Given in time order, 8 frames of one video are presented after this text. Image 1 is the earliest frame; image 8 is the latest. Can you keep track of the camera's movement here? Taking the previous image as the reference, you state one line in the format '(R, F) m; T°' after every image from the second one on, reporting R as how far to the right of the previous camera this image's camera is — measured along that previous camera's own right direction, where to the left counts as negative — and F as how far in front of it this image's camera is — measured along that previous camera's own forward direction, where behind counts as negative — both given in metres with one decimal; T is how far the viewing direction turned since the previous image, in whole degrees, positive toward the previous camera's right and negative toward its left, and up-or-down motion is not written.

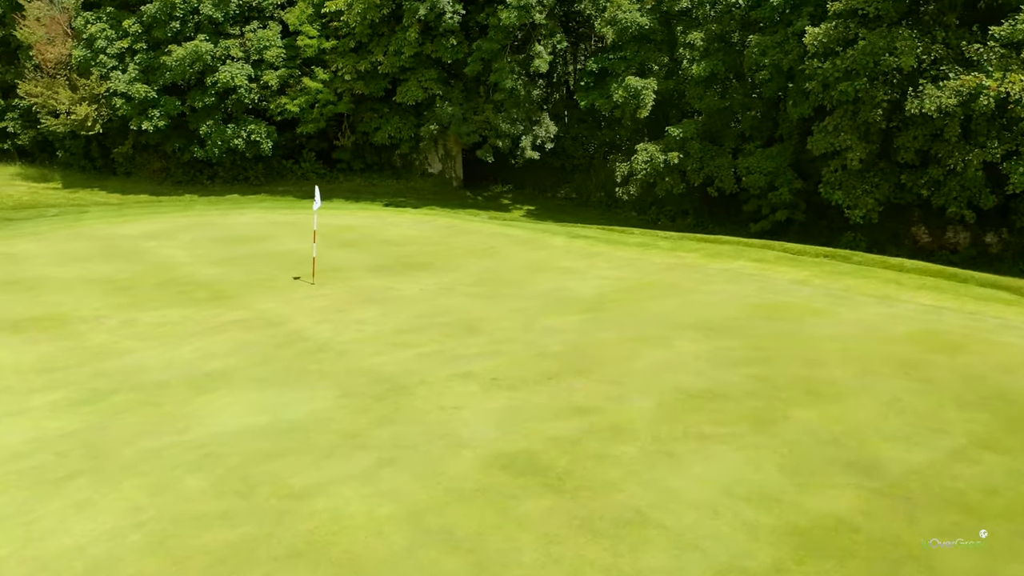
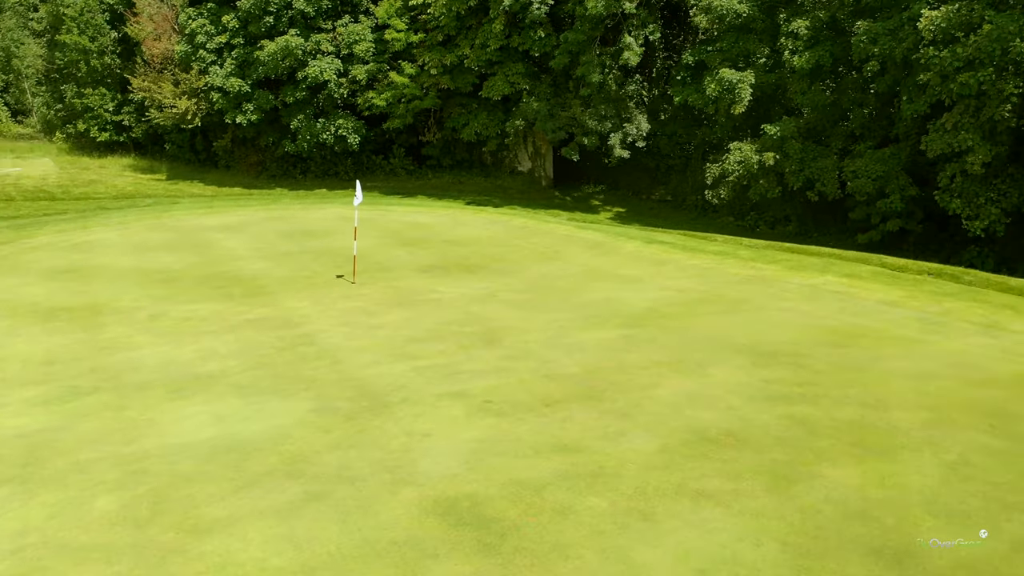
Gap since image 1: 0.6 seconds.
(+1.2, +1.1) m; -9°
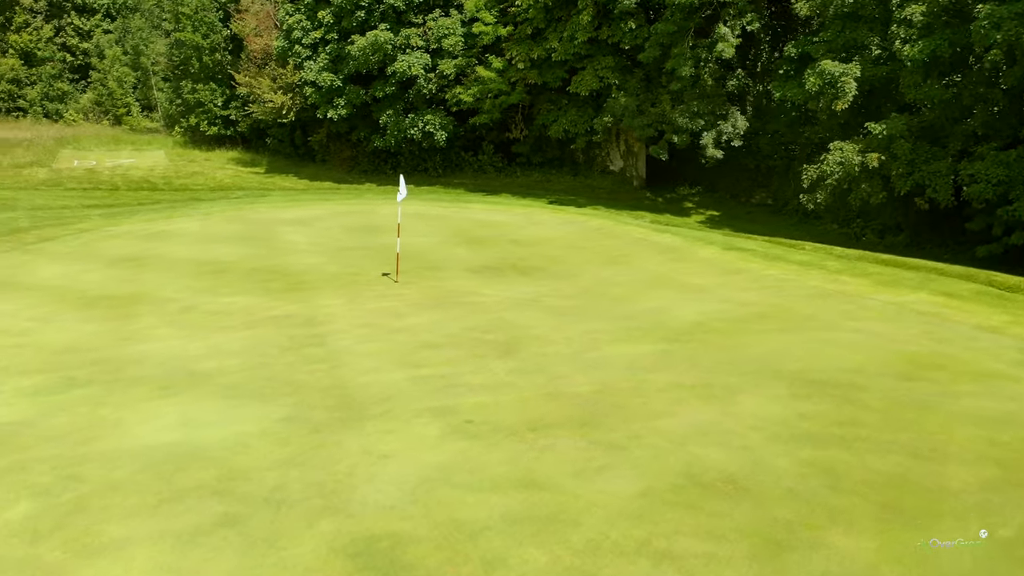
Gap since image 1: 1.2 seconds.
(+1.1, +0.9) m; -9°
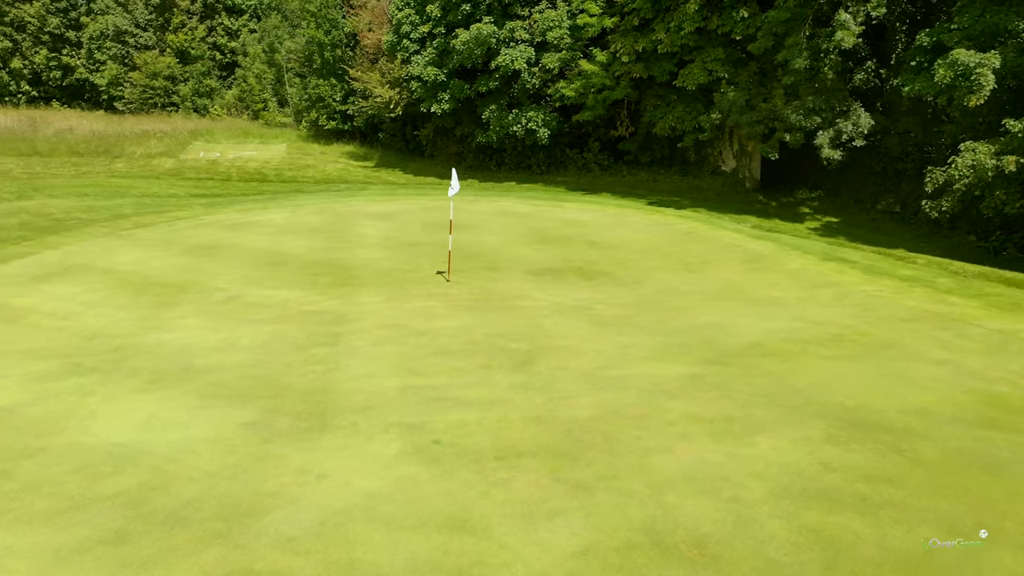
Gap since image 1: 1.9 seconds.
(+1.2, +0.9) m; -10°
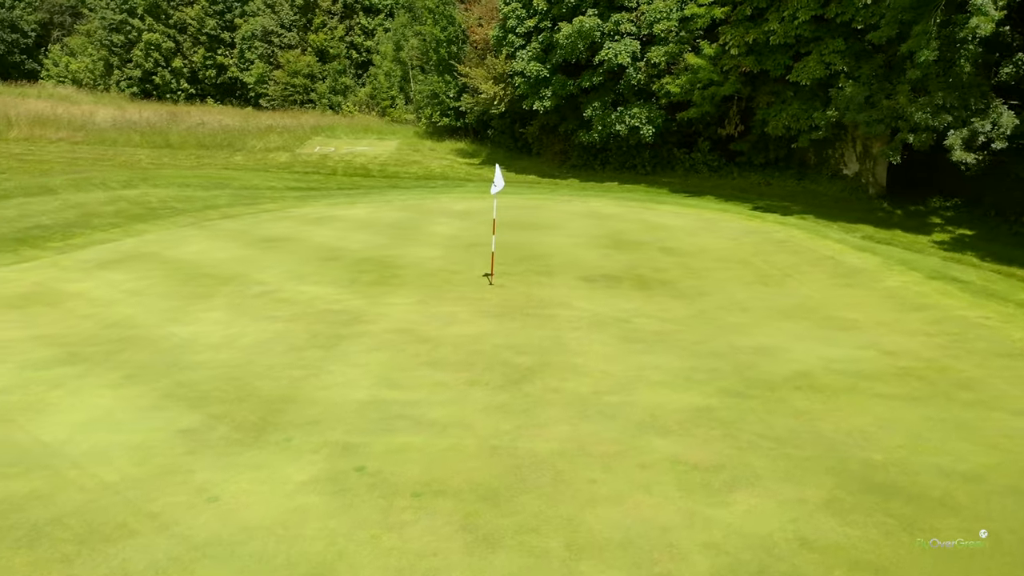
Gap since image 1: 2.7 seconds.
(+1.3, +0.9) m; -10°
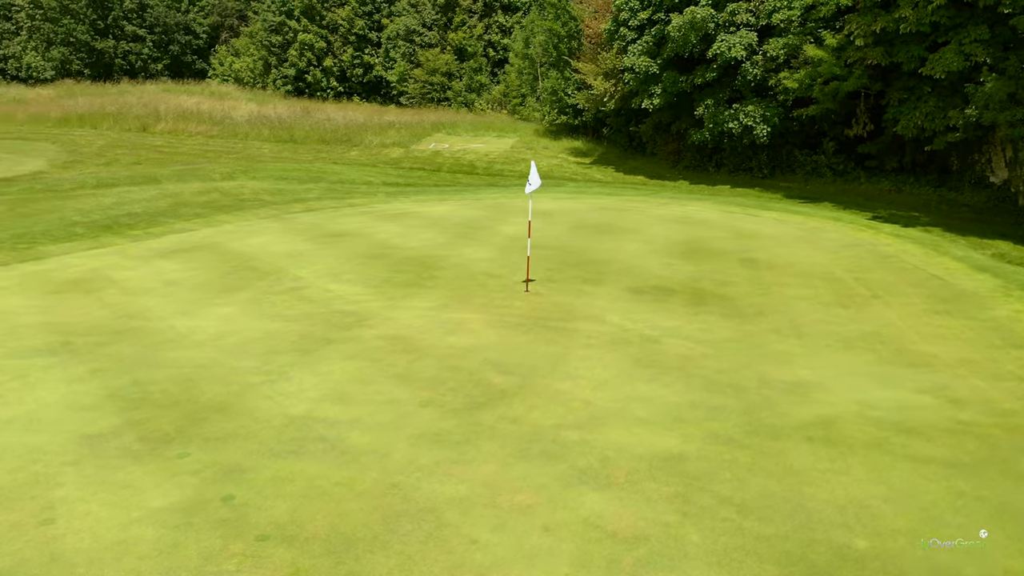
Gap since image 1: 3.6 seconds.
(+1.4, +1.0) m; -10°
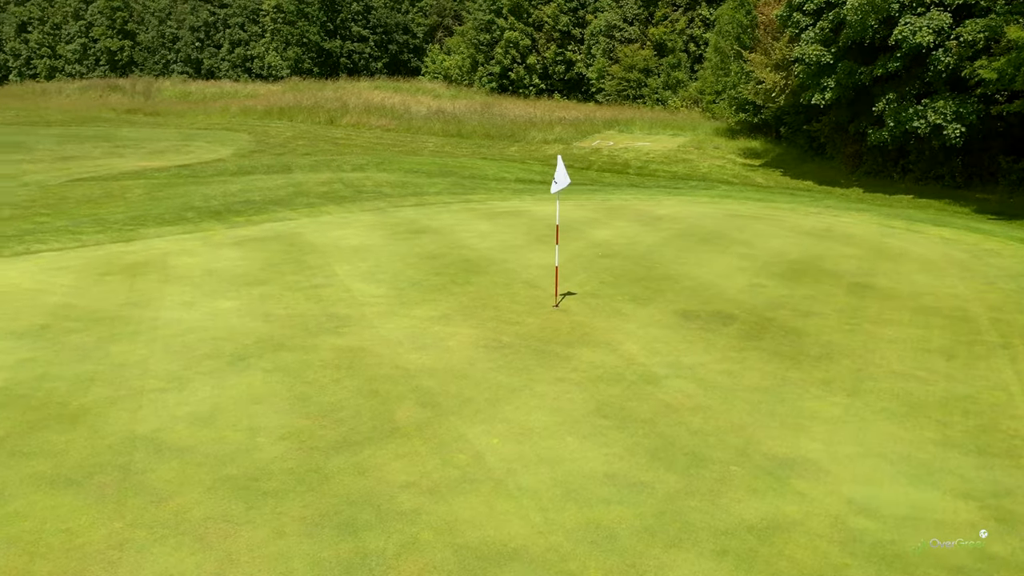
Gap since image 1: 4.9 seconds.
(+2.0, +1.5) m; -15°
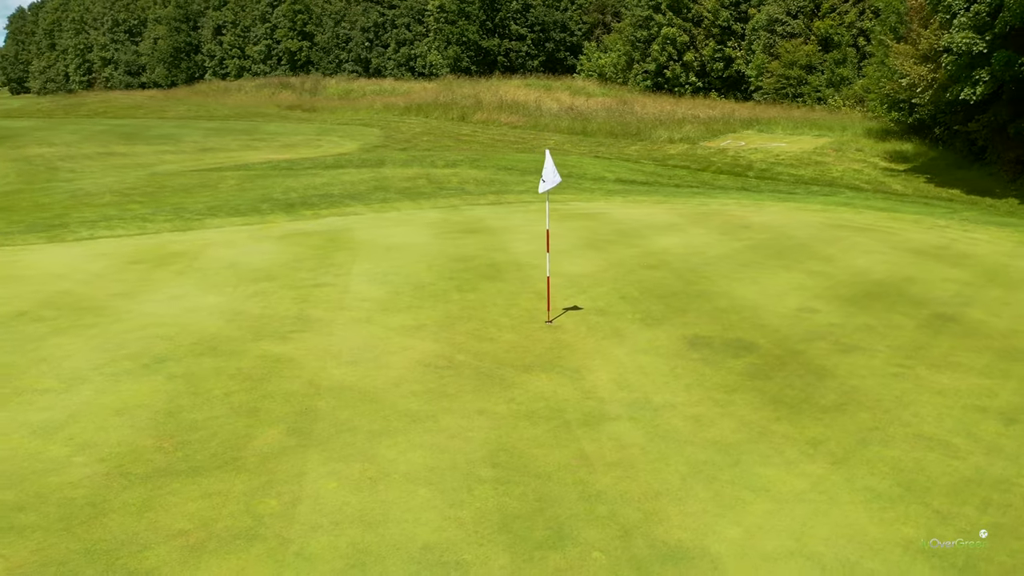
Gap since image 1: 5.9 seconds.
(+1.7, +1.2) m; -12°
